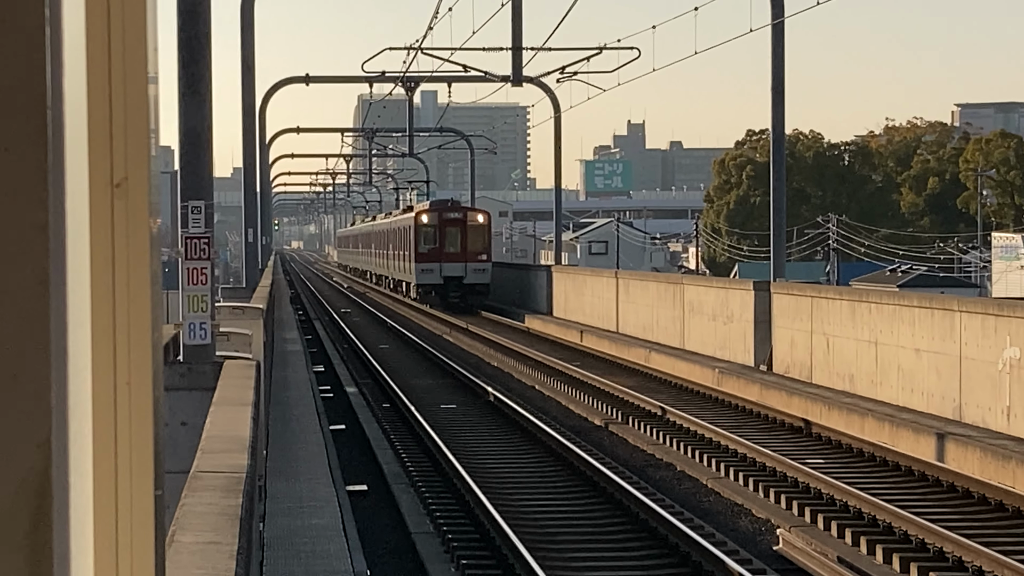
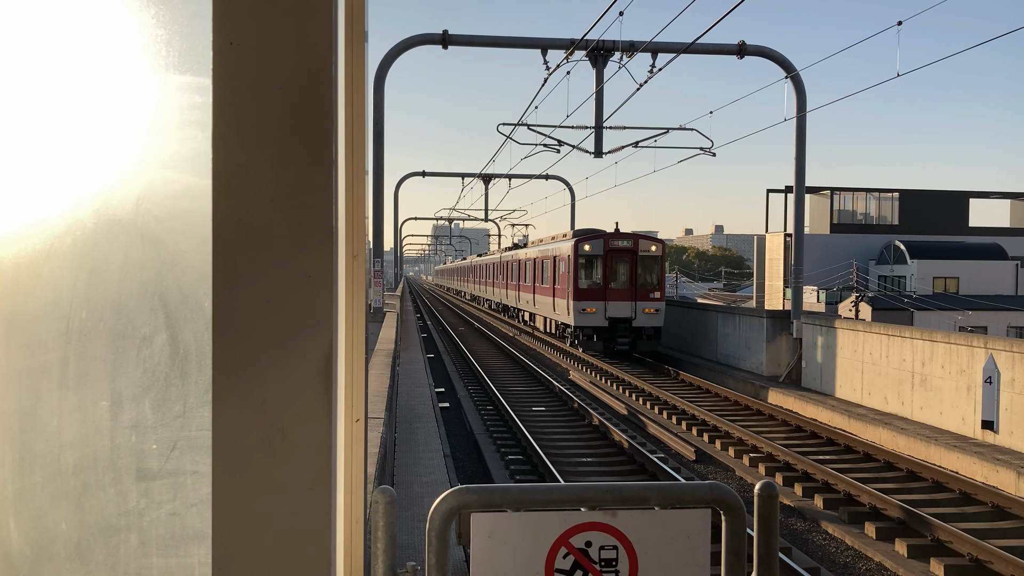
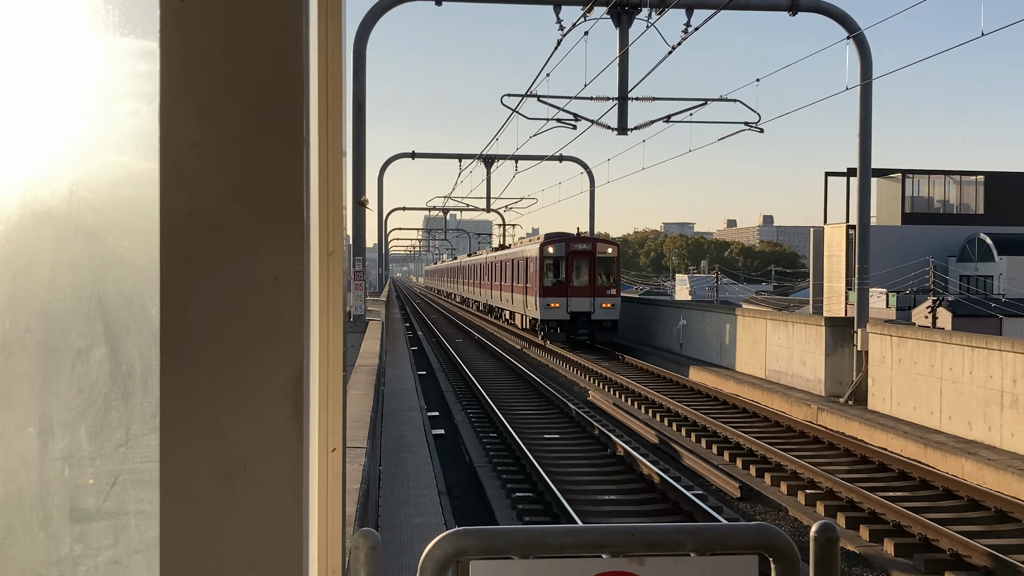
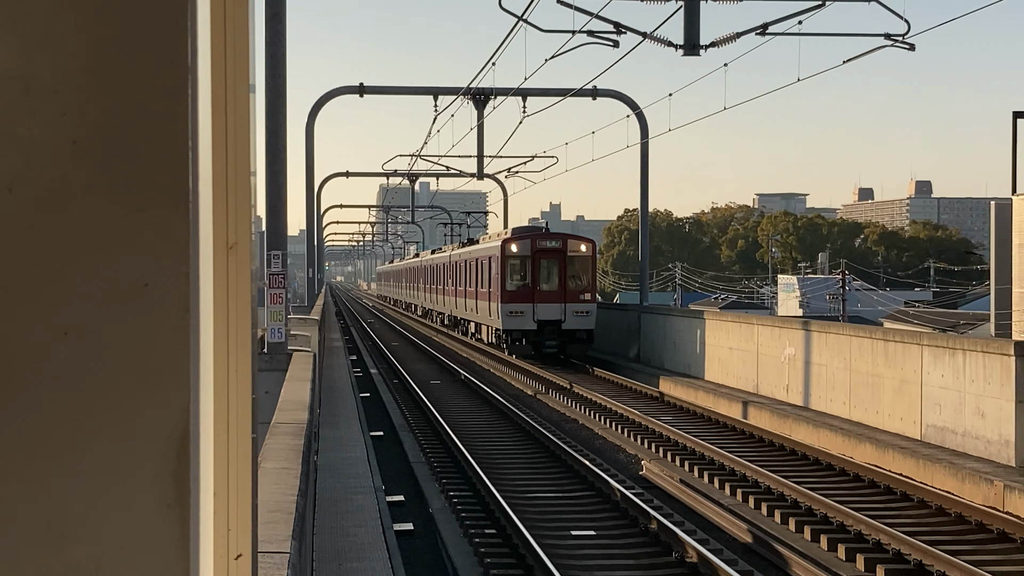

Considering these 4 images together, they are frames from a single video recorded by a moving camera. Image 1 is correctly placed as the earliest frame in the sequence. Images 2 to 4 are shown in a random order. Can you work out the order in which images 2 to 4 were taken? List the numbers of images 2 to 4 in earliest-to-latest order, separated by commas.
4, 3, 2
